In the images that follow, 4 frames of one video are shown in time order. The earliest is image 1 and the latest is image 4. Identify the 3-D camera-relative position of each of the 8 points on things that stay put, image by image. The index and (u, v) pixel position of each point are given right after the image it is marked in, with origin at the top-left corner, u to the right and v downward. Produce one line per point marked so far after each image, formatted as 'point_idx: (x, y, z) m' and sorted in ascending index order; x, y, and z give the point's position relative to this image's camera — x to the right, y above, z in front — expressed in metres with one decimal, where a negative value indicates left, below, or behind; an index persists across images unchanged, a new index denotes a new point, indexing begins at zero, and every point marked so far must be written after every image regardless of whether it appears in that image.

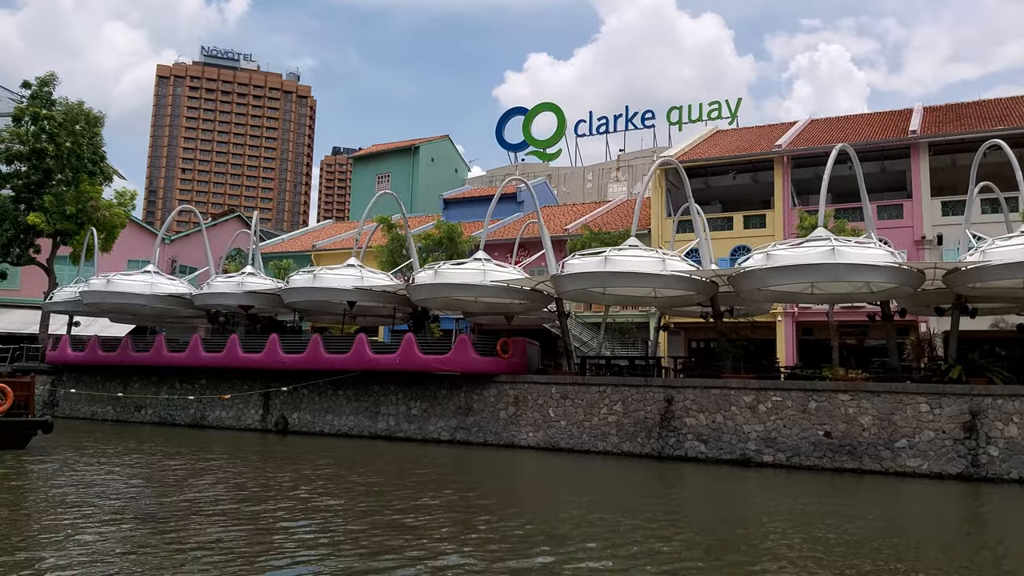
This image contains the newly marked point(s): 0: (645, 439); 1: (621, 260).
0: (+3.0, -3.4, +17.5) m
1: (+2.4, +0.6, +16.8) m
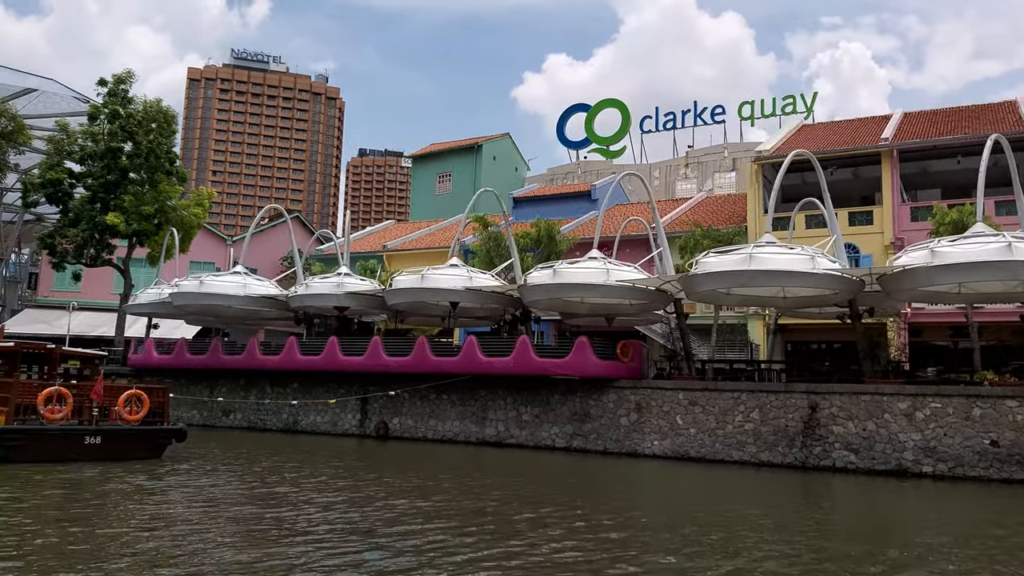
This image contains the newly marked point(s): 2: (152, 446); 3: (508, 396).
0: (+5.8, -3.4, +16.5) m
1: (+5.2, +0.6, +15.9) m
2: (-6.0, -2.6, +13.0) m
3: (-0.1, -2.7, +19.5) m
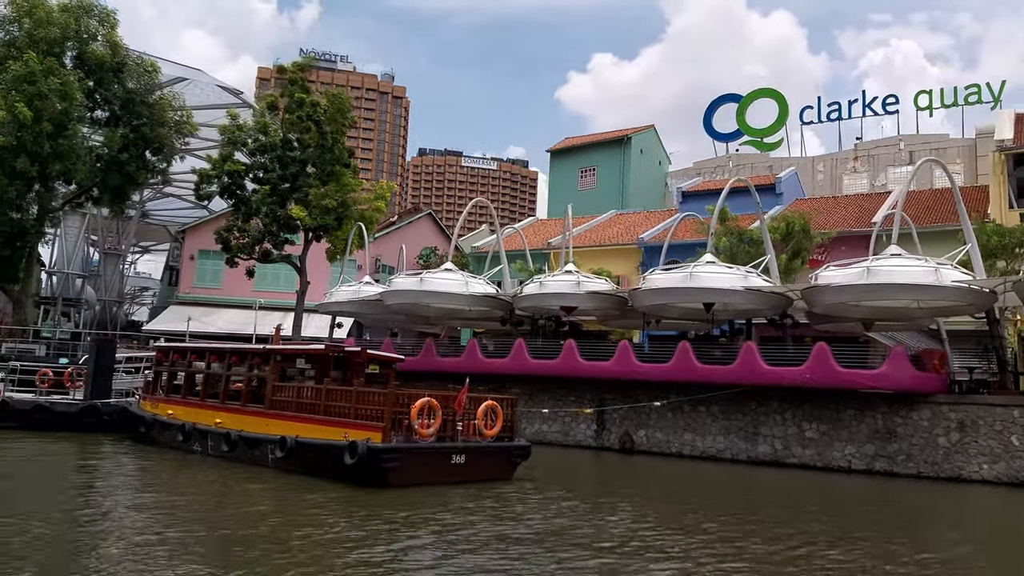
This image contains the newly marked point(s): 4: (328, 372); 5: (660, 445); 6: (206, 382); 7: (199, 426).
0: (+11.9, -3.4, +14.2) m
1: (+11.3, +0.6, +13.6) m
2: (-0.1, -2.6, +11.3) m
3: (+6.1, -2.7, +17.5) m
4: (-3.0, -1.4, +12.6) m
5: (+3.6, -3.8, +18.8) m
6: (-5.4, -1.7, +13.9) m
7: (-5.2, -2.3, +13.0) m
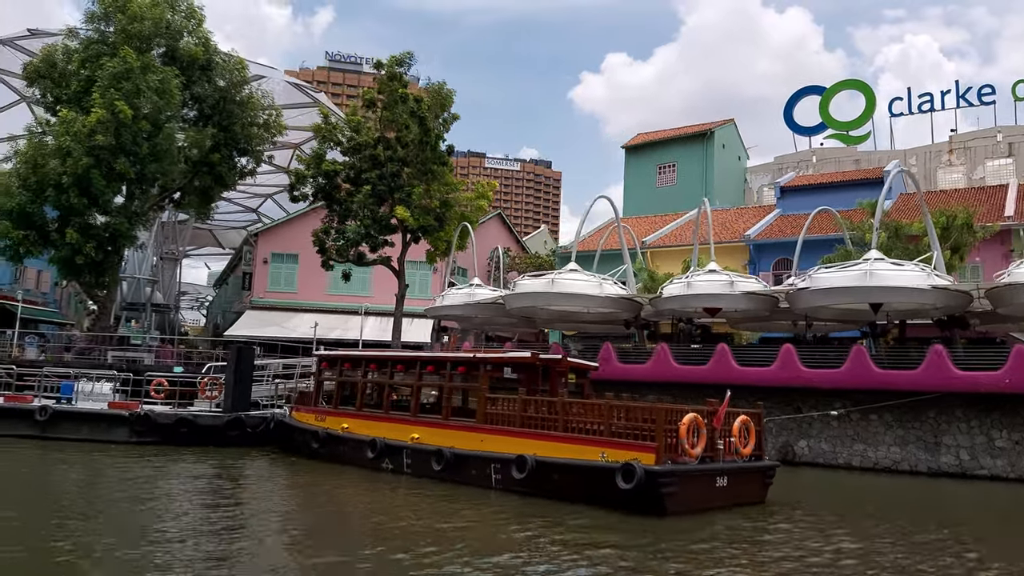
0: (+15.3, -3.3, +12.8) m
1: (+14.6, +0.7, +12.3) m
2: (+3.3, -2.6, +10.1) m
3: (+9.5, -2.7, +16.2) m
4: (+0.4, -1.4, +11.5) m
5: (+7.0, -3.8, +17.5) m
6: (-2.1, -1.7, +12.8) m
7: (-1.9, -2.4, +12.0) m
